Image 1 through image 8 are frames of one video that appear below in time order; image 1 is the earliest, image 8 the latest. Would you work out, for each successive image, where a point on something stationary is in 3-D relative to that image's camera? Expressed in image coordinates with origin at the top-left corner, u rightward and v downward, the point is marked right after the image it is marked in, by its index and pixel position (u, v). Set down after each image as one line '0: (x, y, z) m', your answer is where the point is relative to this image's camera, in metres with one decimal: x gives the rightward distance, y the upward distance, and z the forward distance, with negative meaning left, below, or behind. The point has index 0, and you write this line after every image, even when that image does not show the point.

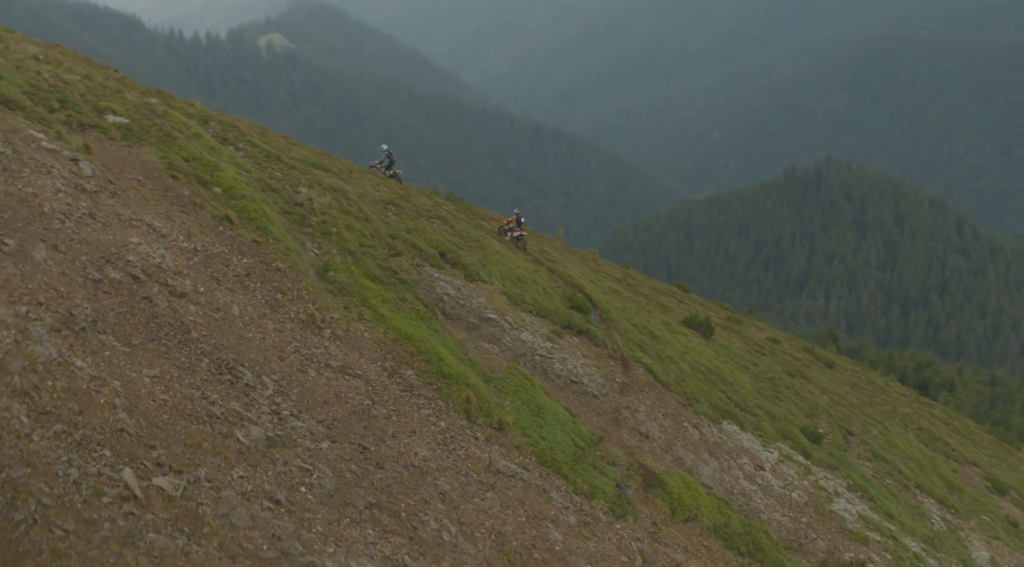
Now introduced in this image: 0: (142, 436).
0: (-5.4, -2.9, +16.5) m
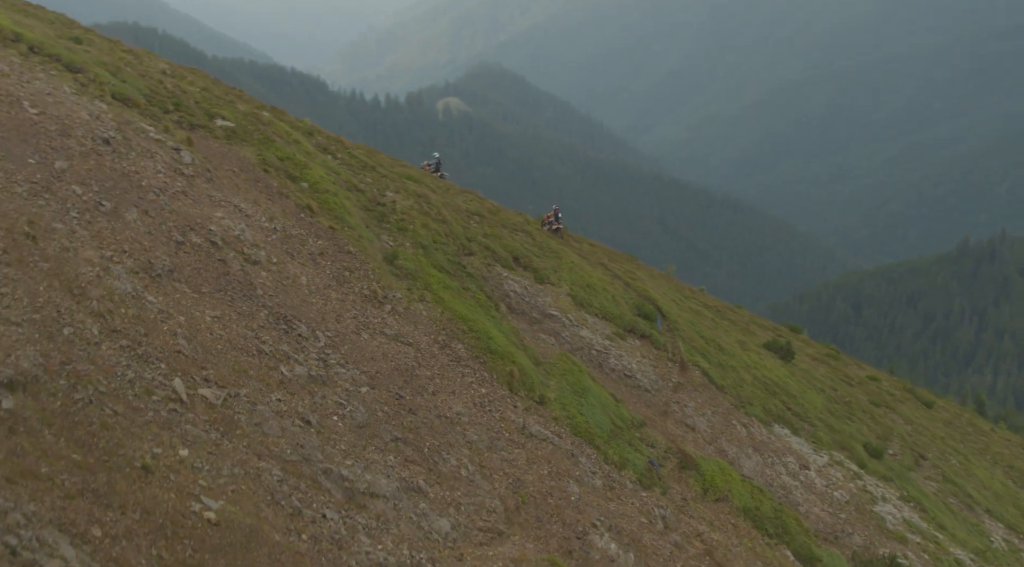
0: (-5.5, -1.7, +18.9) m
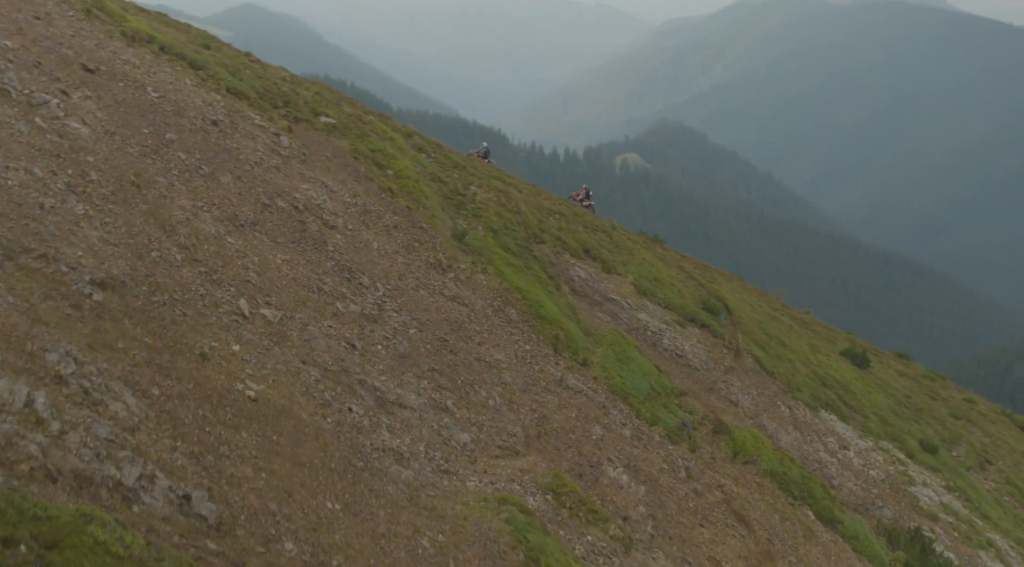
0: (-5.2, -0.3, +22.2) m
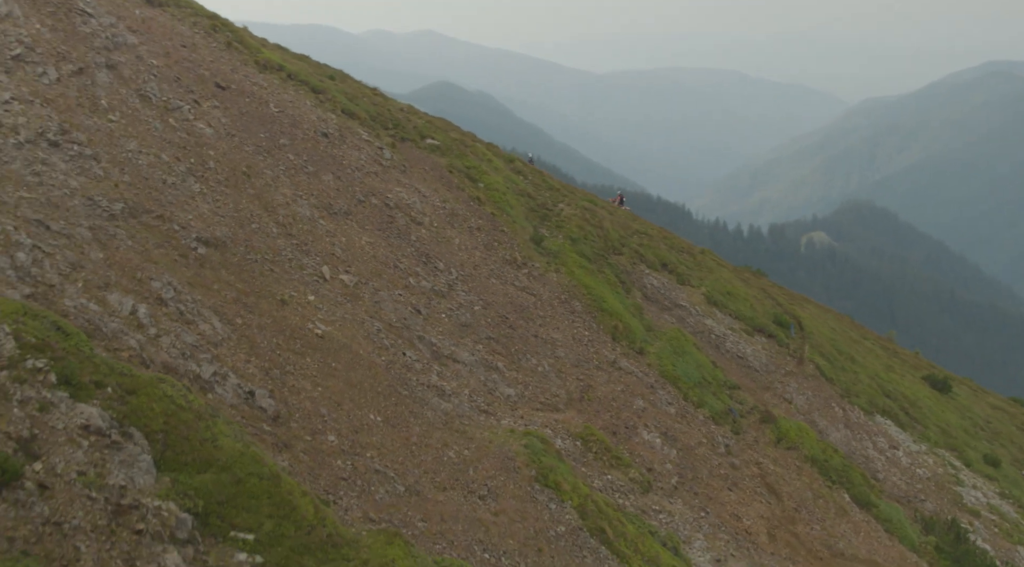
0: (-4.1, +0.5, +25.8) m
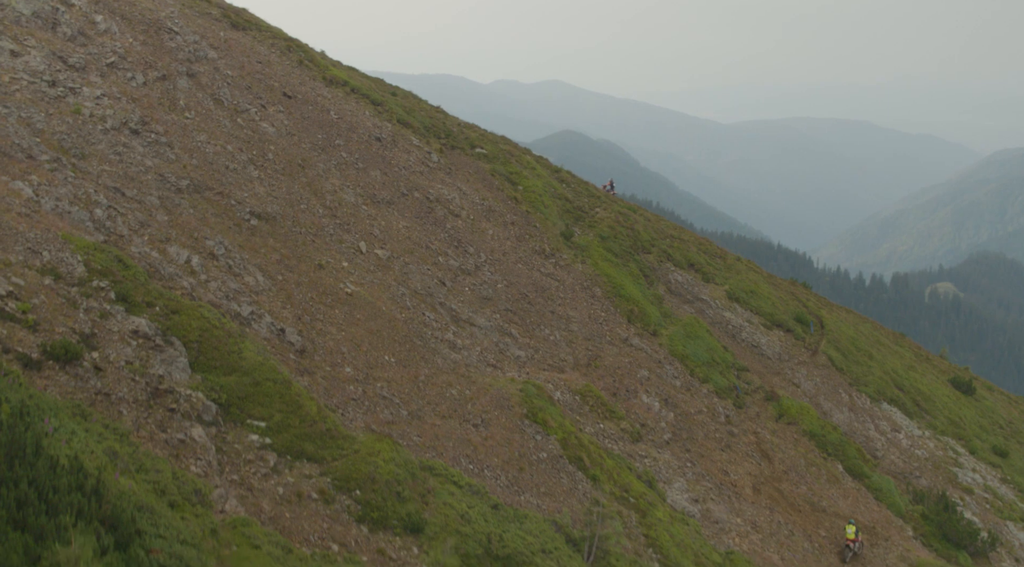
0: (-3.7, +1.3, +29.2) m
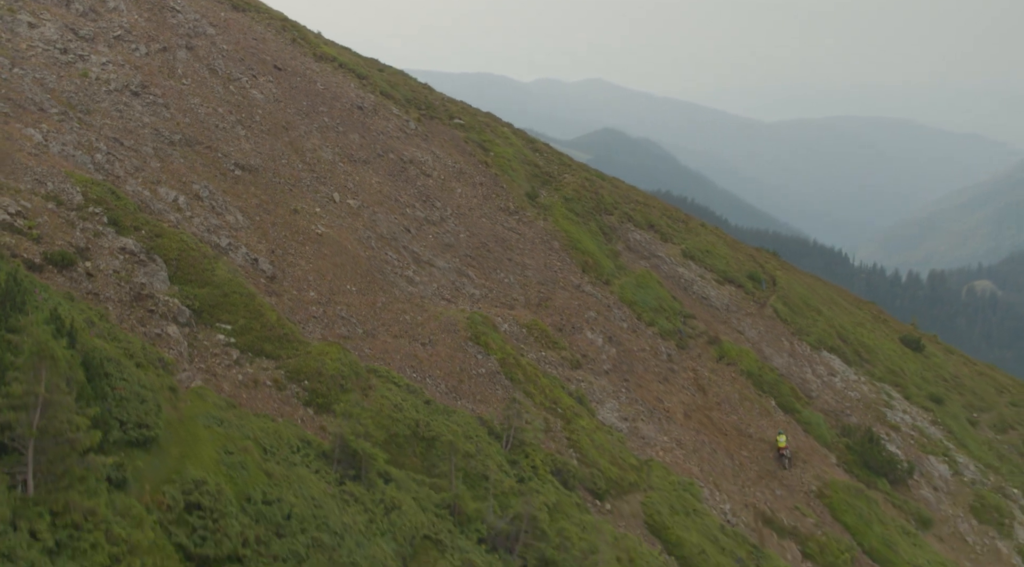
0: (-4.9, +2.9, +32.6) m
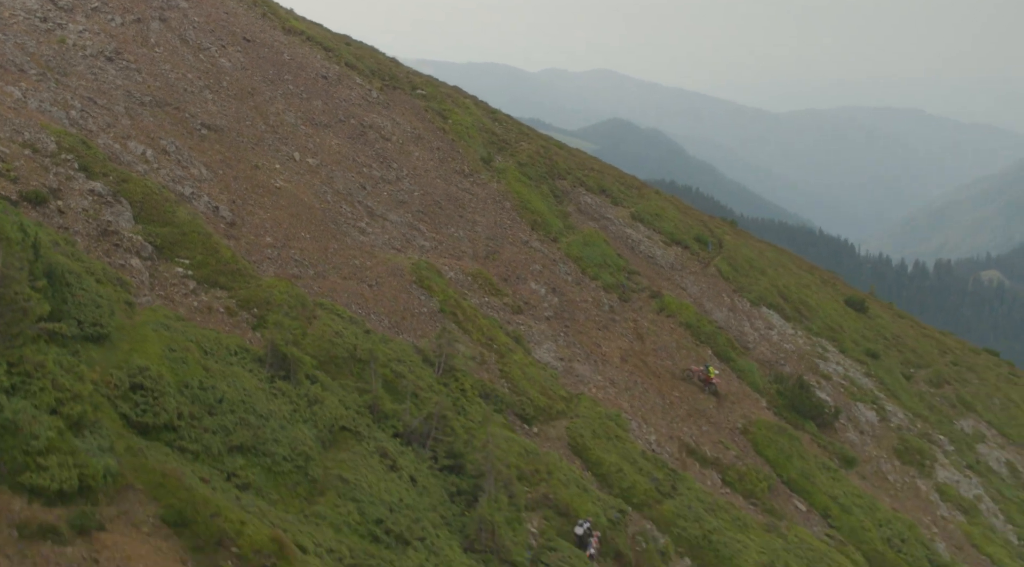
0: (-6.5, +4.4, +35.0) m
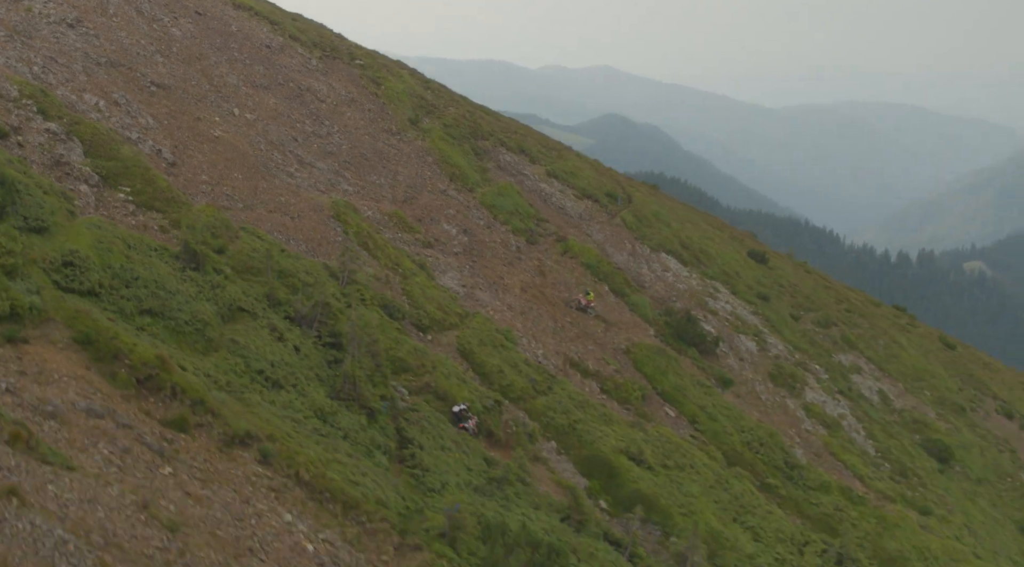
0: (-9.6, +6.6, +39.5) m
